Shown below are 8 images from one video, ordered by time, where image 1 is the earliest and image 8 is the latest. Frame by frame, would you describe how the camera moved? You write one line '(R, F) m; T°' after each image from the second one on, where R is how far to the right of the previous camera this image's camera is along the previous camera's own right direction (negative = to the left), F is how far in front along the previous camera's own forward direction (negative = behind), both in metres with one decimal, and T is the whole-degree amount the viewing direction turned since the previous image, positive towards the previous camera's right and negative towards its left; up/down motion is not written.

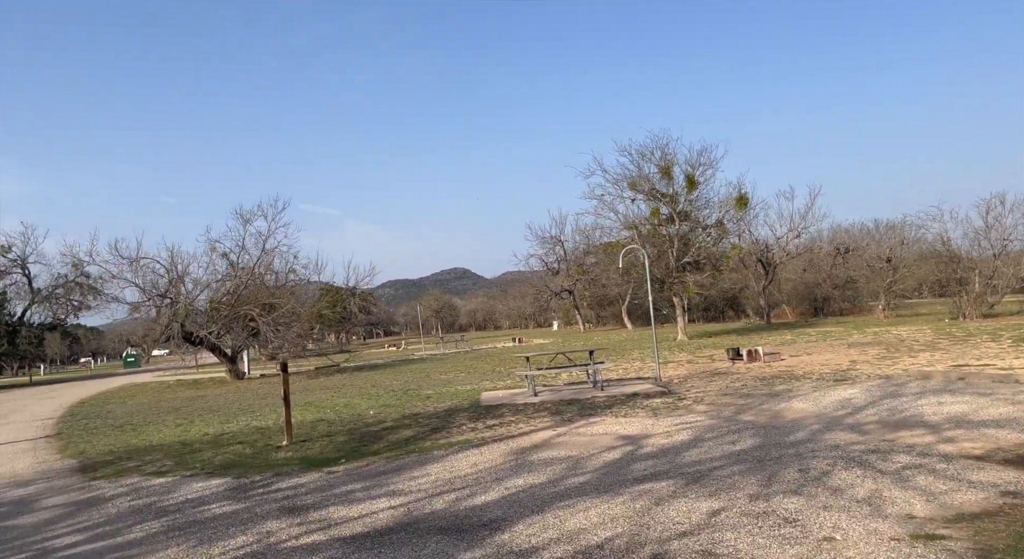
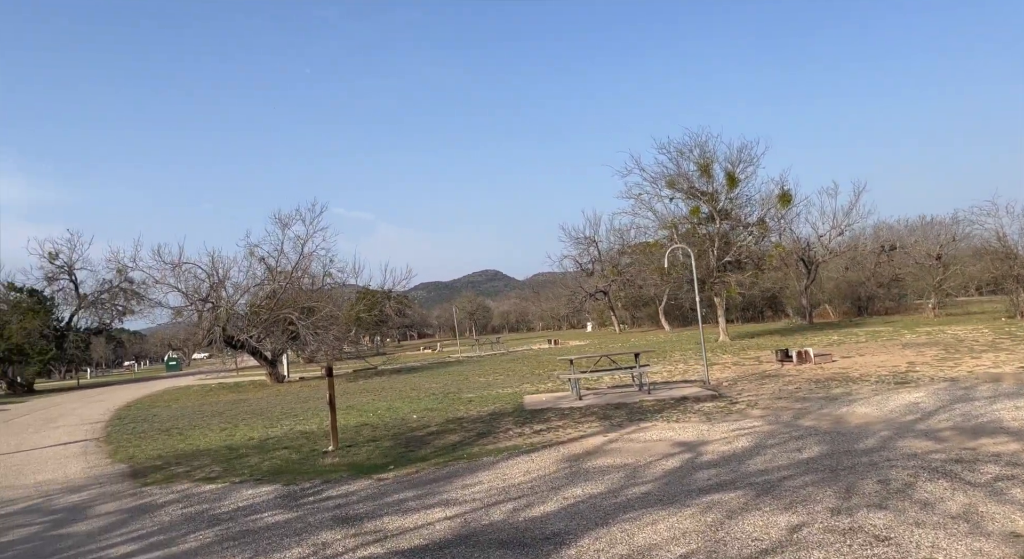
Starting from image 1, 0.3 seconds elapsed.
(-0.2, +0.2) m; -2°
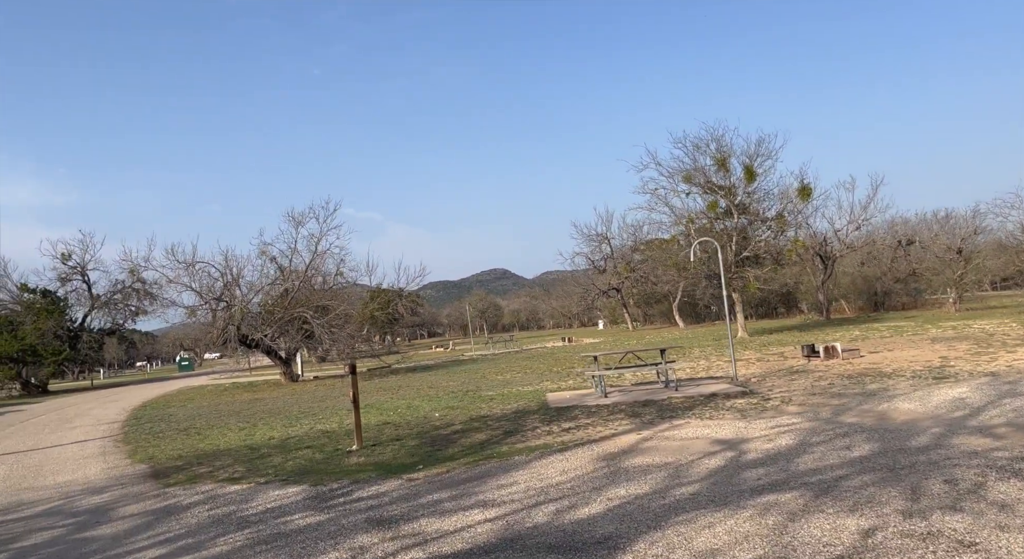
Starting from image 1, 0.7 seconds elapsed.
(-0.2, +0.3) m; -1°
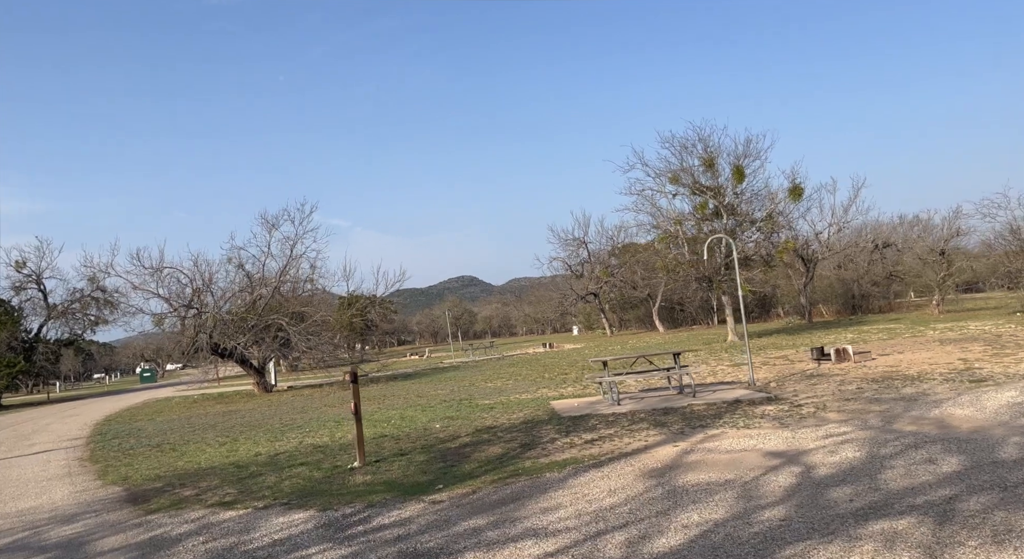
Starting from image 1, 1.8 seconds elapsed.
(-0.6, +0.8) m; +2°
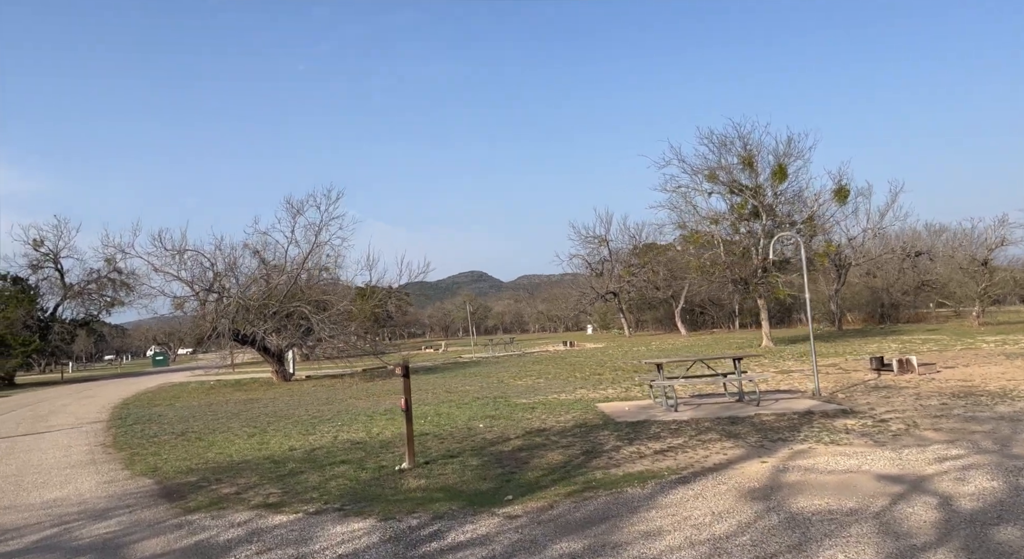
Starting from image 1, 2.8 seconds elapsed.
(-0.6, +0.7) m; -1°
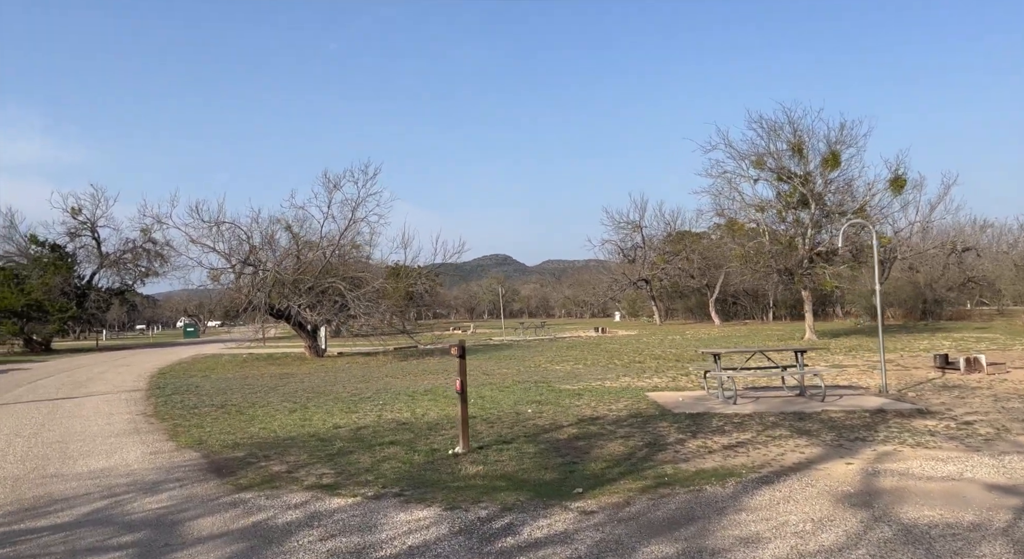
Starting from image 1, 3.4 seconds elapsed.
(-0.4, +0.4) m; -2°
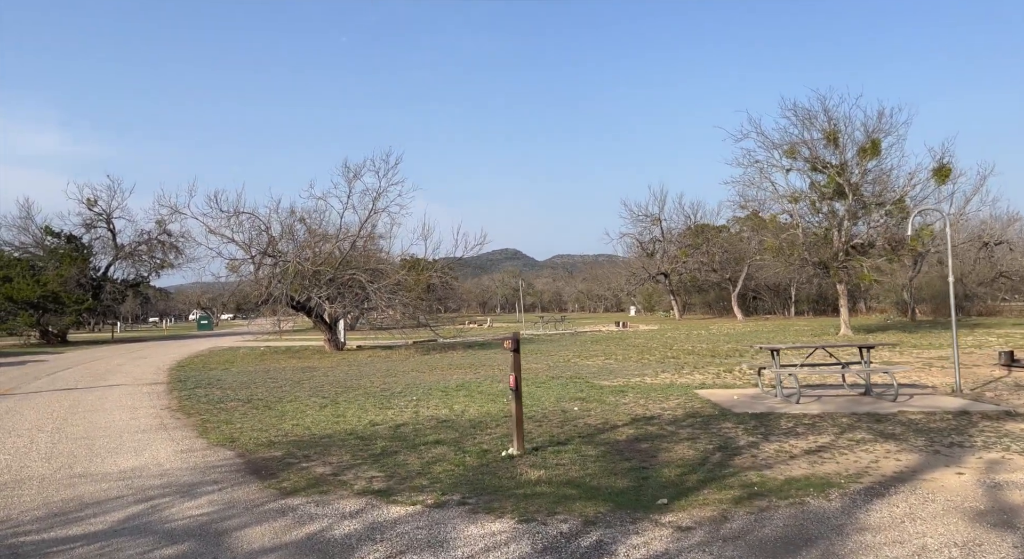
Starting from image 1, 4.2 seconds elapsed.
(-0.5, +0.7) m; -1°
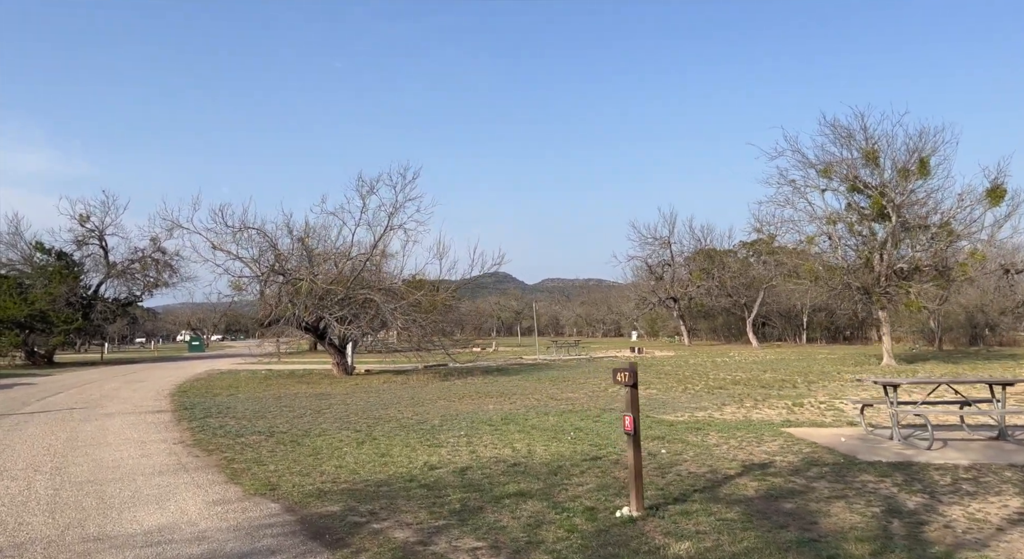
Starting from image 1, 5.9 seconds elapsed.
(-1.1, +1.5) m; +1°
